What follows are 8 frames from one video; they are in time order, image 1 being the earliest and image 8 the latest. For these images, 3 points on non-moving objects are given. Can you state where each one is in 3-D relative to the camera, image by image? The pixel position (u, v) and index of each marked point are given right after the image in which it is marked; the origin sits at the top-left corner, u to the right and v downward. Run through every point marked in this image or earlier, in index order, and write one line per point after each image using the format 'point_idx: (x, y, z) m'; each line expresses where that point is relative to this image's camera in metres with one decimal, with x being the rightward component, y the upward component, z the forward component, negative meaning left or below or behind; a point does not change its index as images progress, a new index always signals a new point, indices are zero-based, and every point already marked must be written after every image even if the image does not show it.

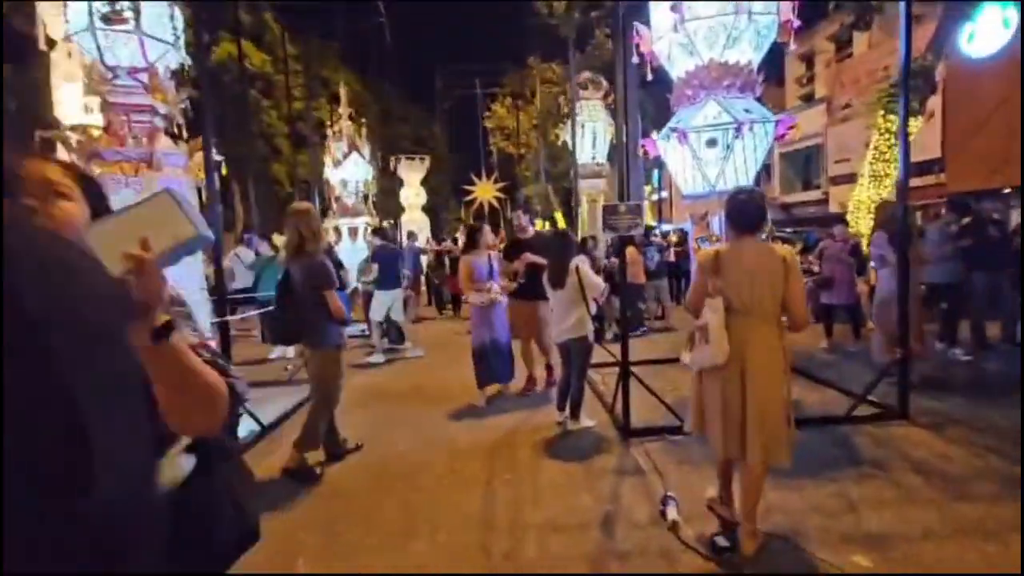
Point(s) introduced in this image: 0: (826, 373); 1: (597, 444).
0: (+4.9, -1.3, +7.9) m
1: (+0.9, -1.7, +5.5) m
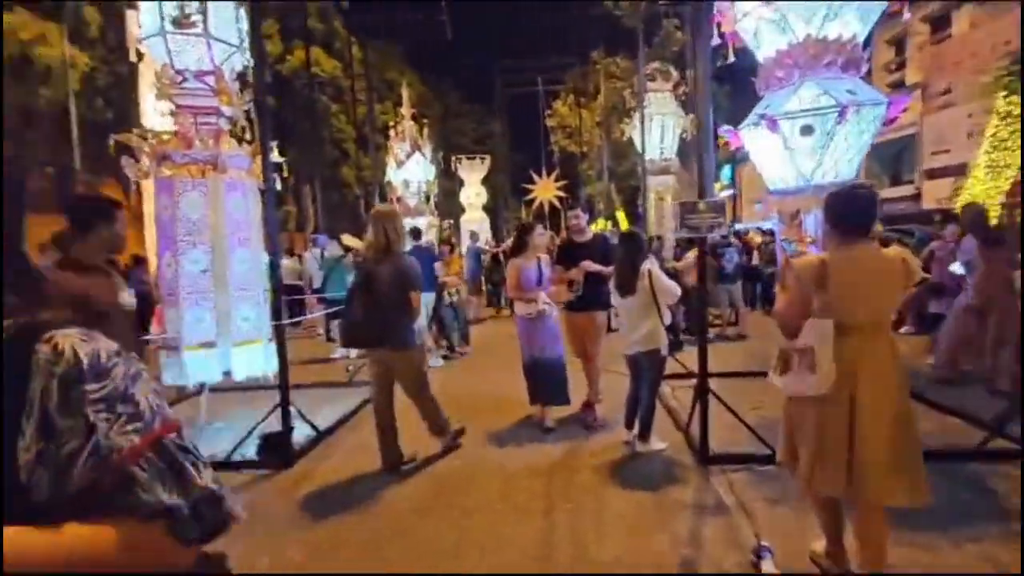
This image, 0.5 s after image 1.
0: (+5.7, -1.4, +6.9) m
1: (+1.5, -1.7, +4.9) m
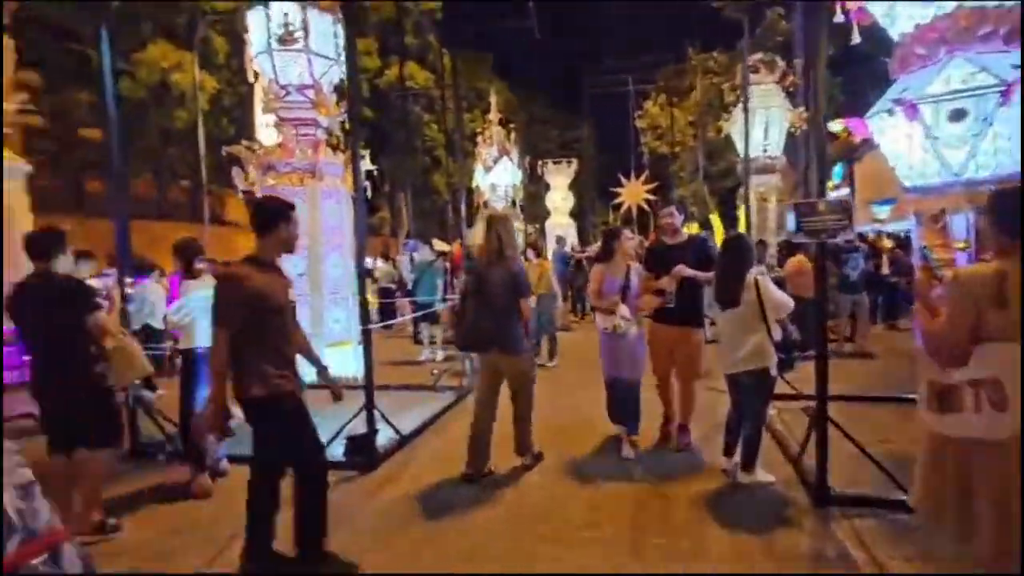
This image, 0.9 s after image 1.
0: (+6.7, -1.6, +5.6) m
1: (+2.3, -1.8, +4.3) m
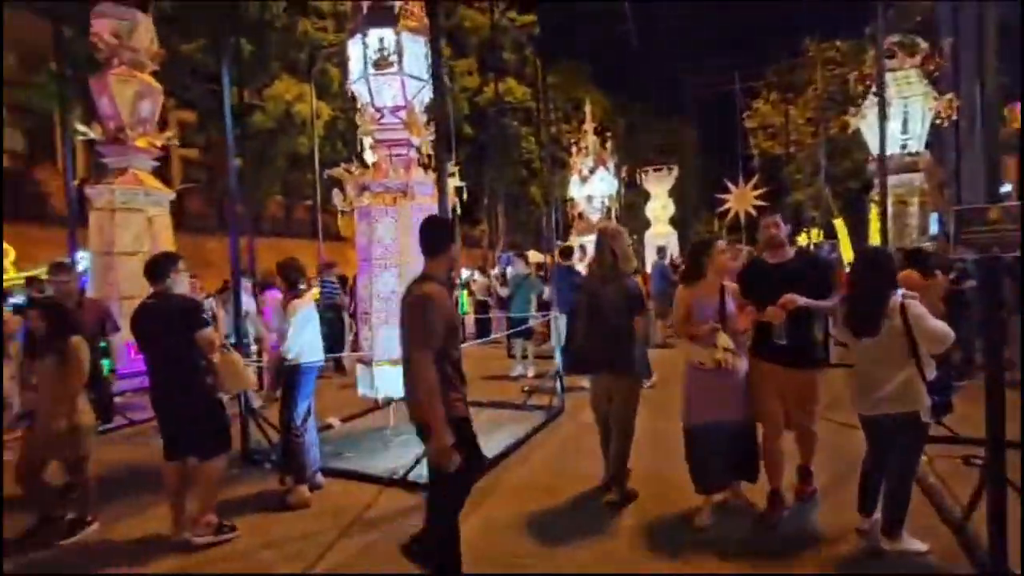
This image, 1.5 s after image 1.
0: (+7.5, -1.8, +3.9) m
1: (+2.9, -2.0, +3.5) m
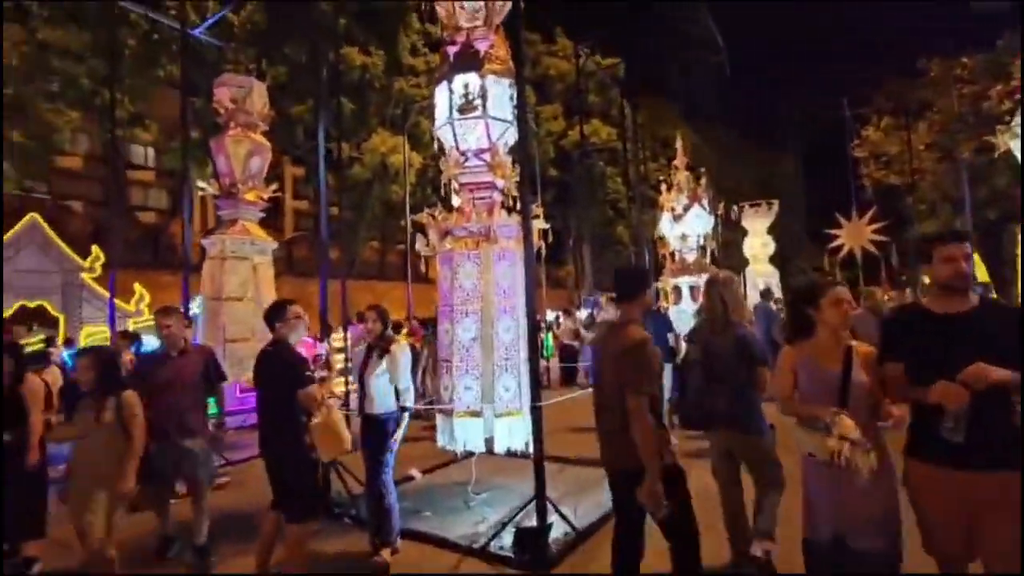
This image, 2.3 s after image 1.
0: (+8.0, -2.1, +2.0) m
1: (+3.4, -2.3, +2.3) m
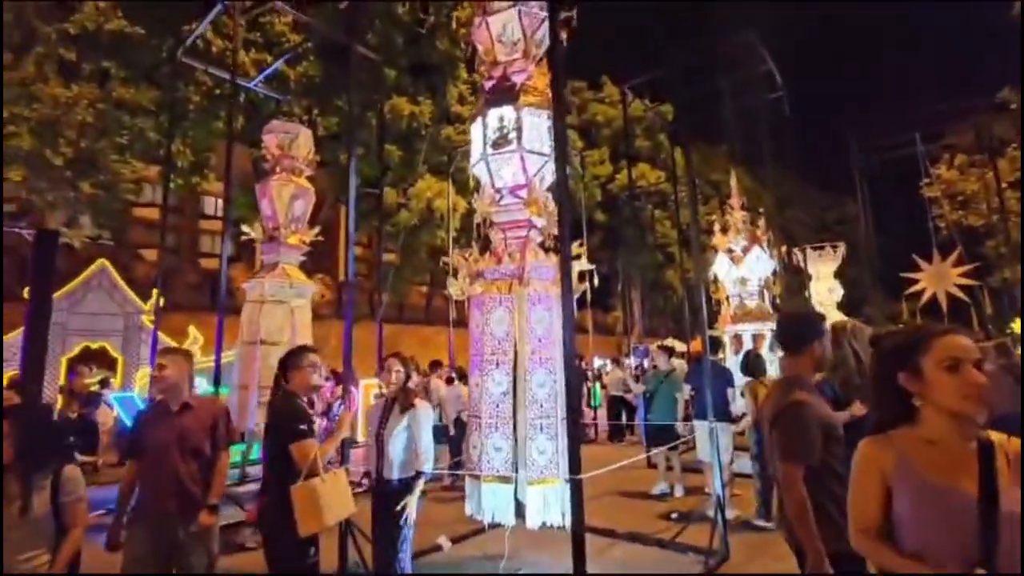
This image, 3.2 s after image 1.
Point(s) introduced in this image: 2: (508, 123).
0: (+8.0, -2.3, +0.4) m
1: (+3.4, -2.5, +1.2) m
2: (0.0, +2.1, +6.7) m
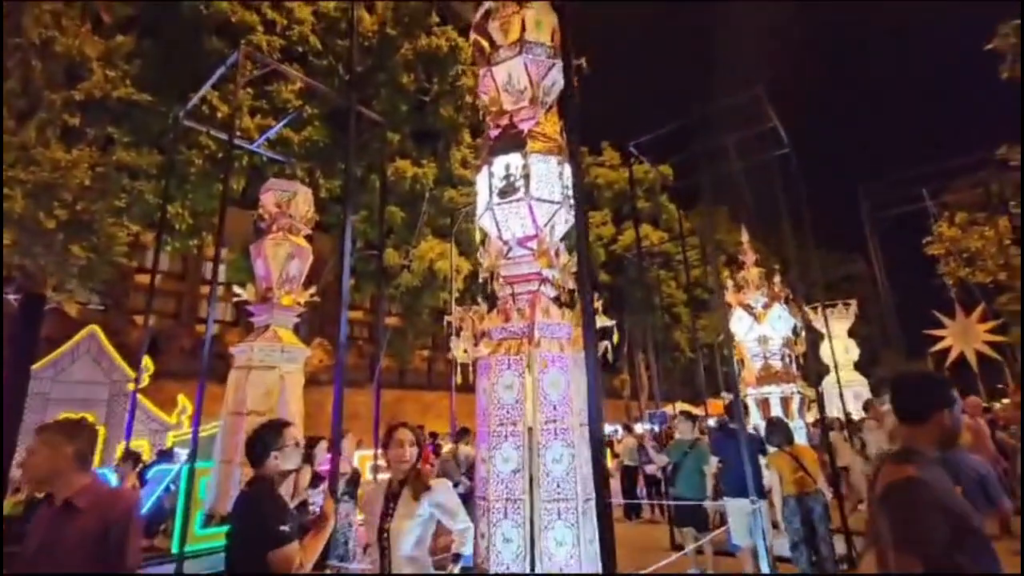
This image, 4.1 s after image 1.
0: (+8.1, -2.1, -0.6) m
1: (+3.5, -2.5, +0.2) m
2: (+0.1, +1.4, +6.3) m
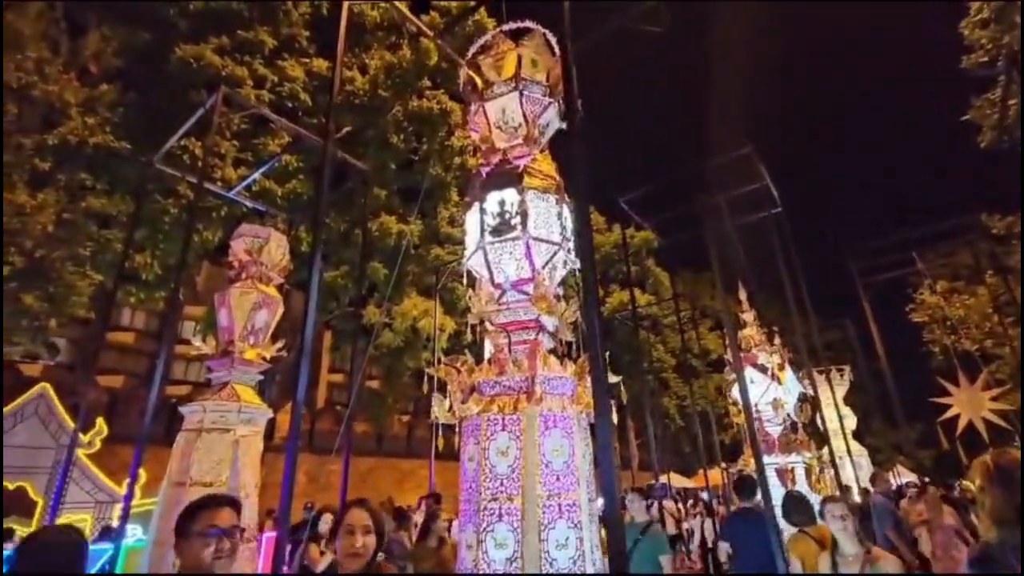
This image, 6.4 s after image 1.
0: (+8.2, -1.9, -1.3) m
1: (+3.5, -2.3, -0.7) m
2: (0.0, +0.9, +5.7) m
